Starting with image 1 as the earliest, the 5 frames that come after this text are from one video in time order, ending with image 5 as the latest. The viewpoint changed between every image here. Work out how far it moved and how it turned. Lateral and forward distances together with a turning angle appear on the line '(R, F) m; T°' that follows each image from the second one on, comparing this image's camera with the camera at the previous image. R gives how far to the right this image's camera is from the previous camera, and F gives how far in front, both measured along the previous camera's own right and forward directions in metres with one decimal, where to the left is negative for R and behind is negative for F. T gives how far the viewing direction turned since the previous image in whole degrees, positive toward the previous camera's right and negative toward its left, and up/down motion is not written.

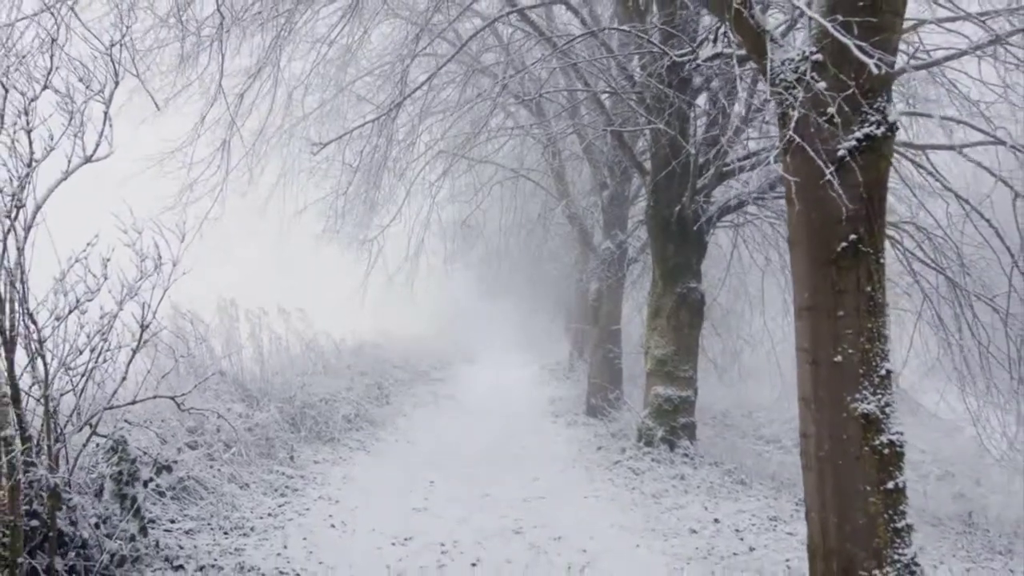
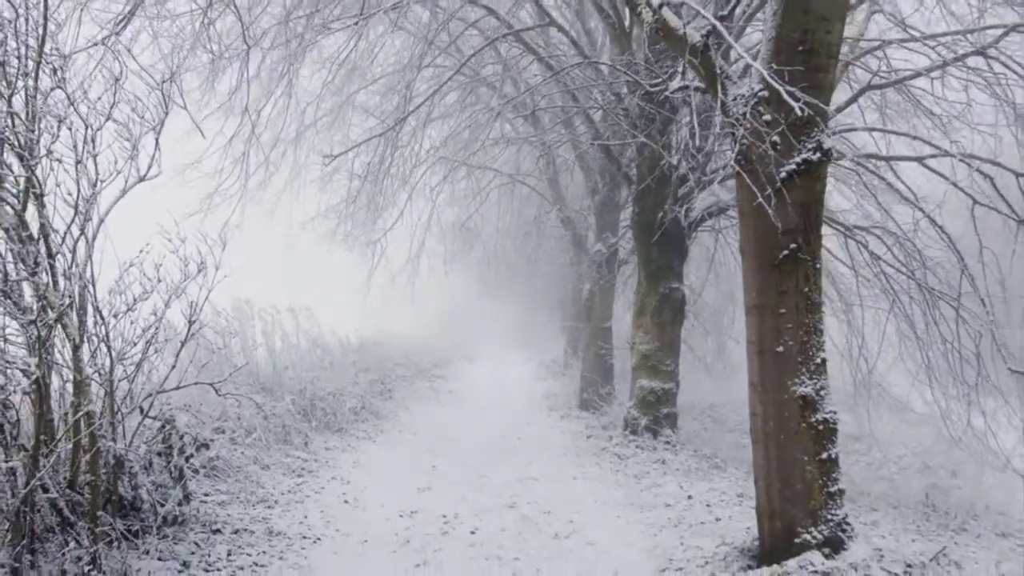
(0.0, -0.6) m; 0°
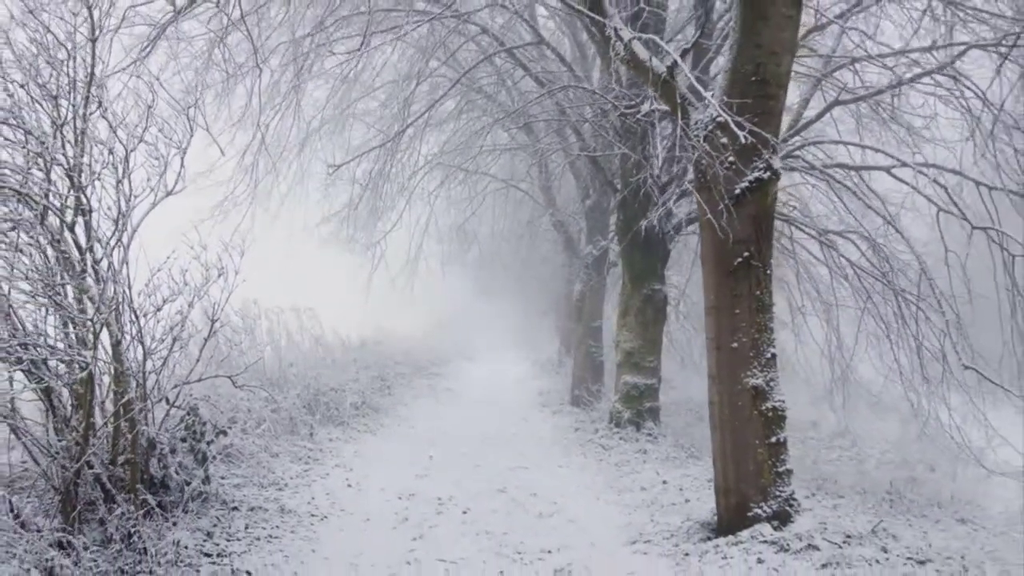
(+0.1, -0.5) m; 0°
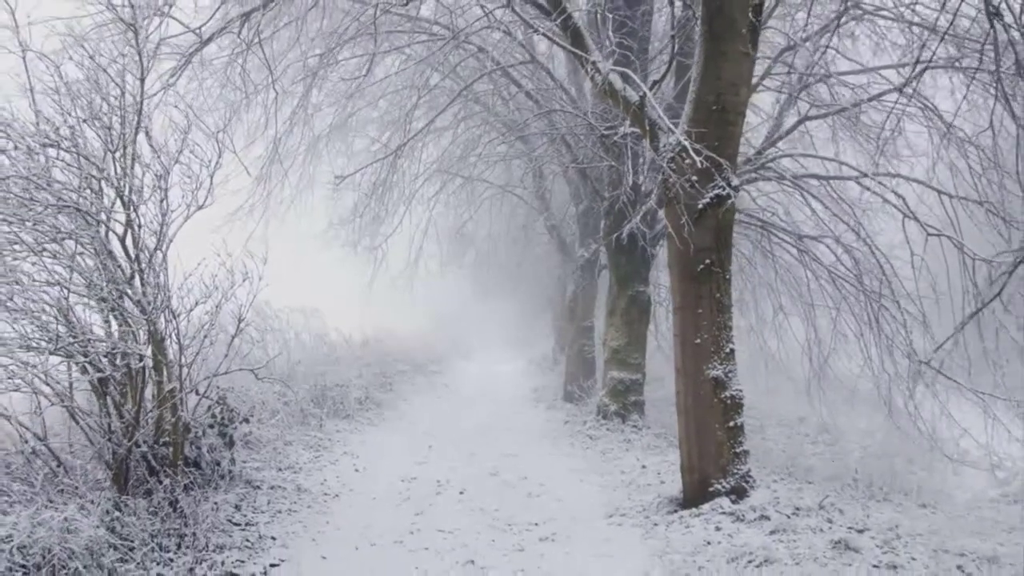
(+0.1, -0.6) m; 0°
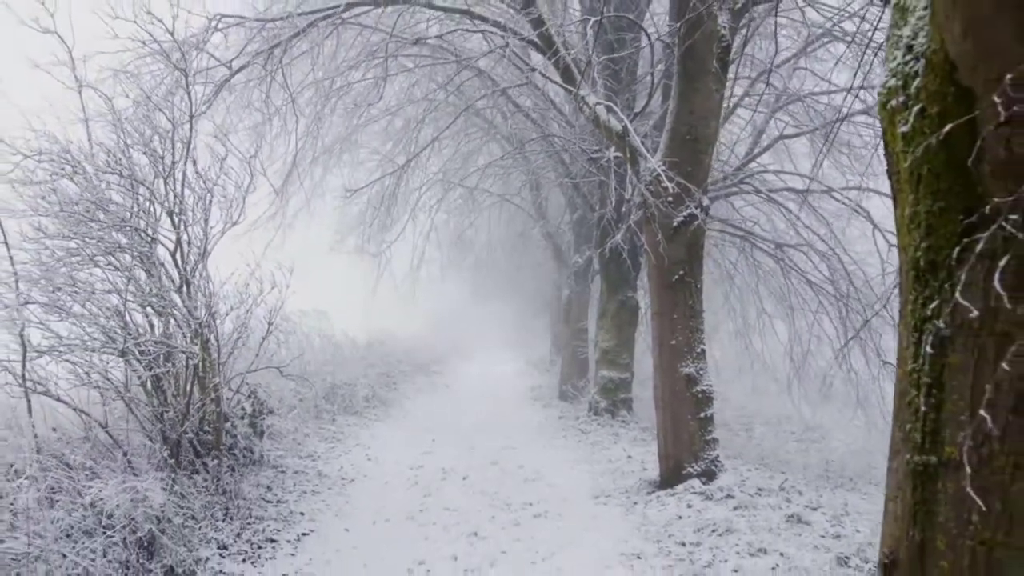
(0.0, -0.7) m; 0°
